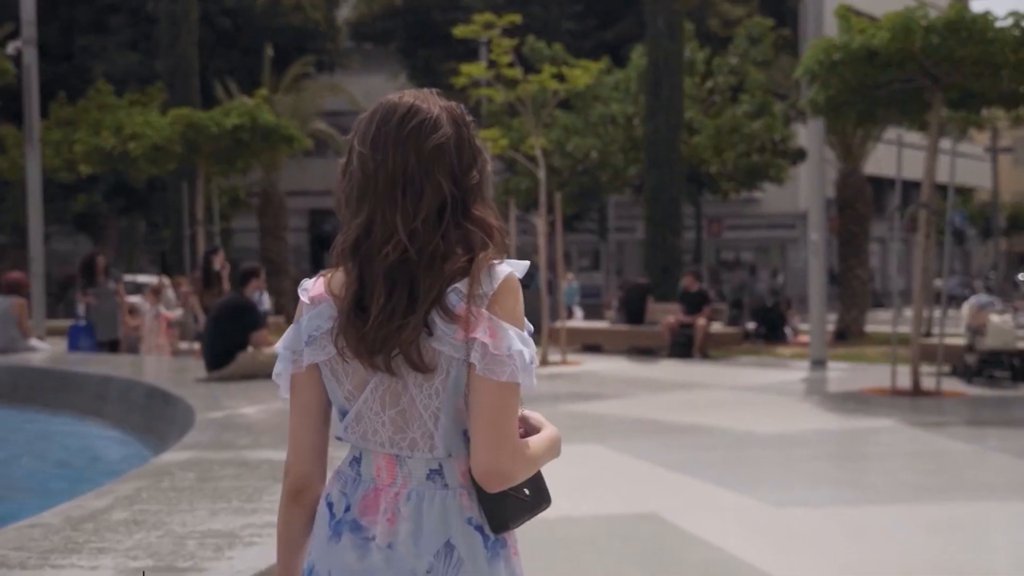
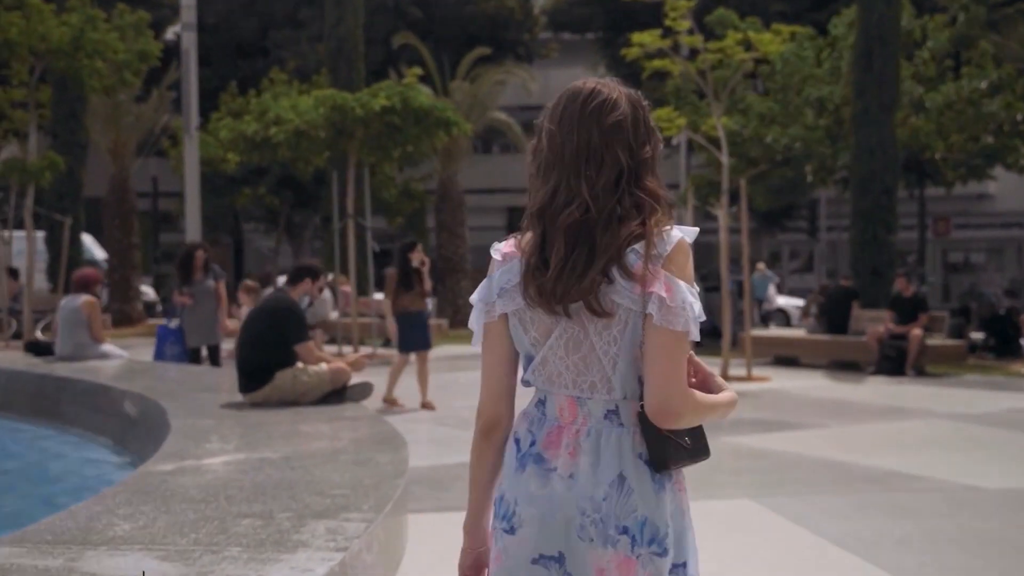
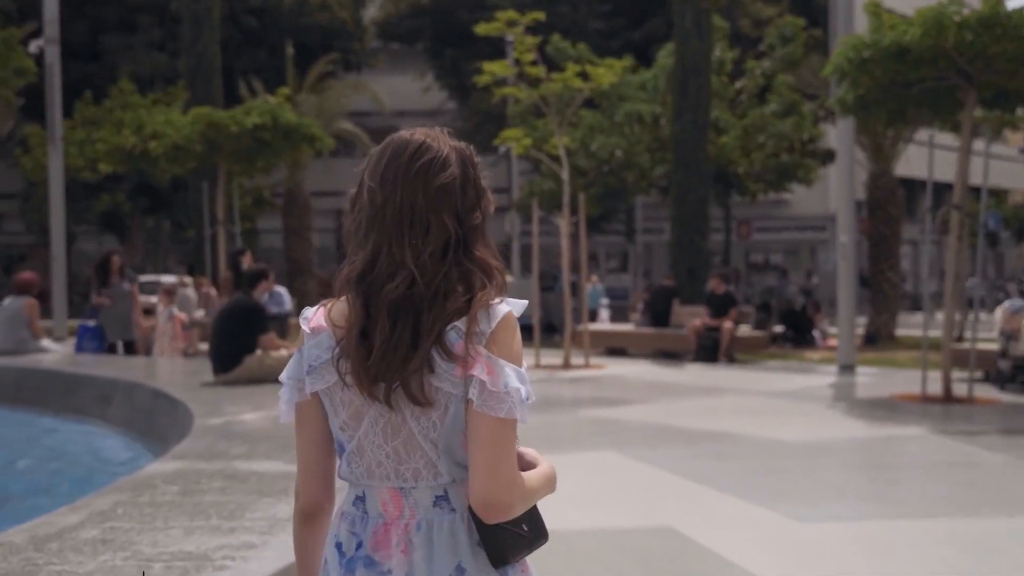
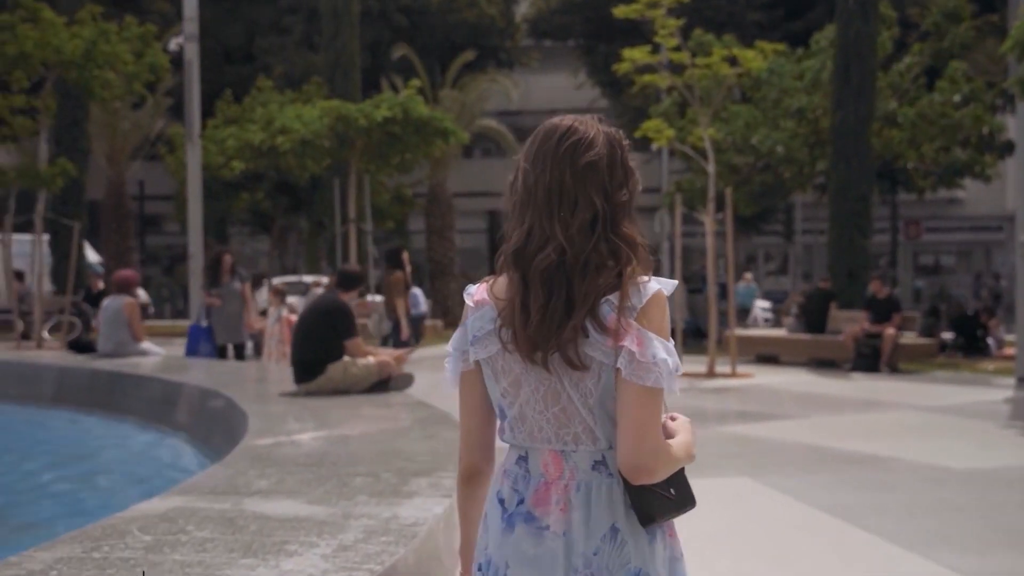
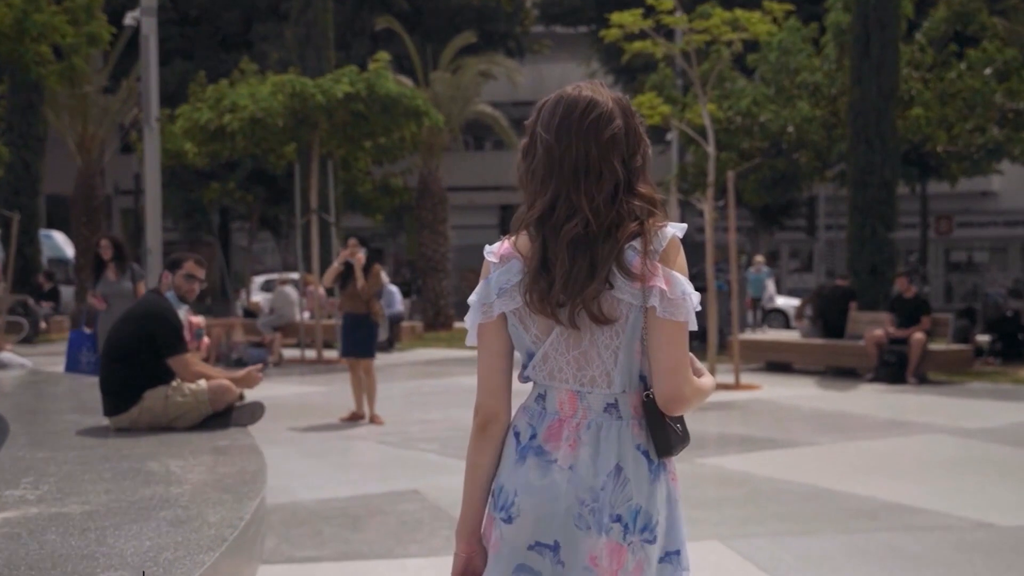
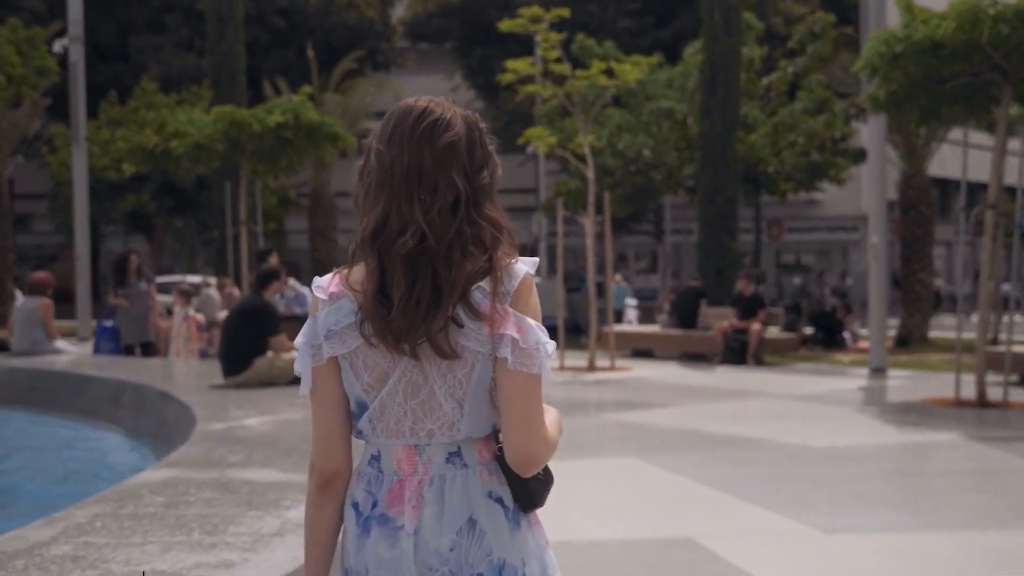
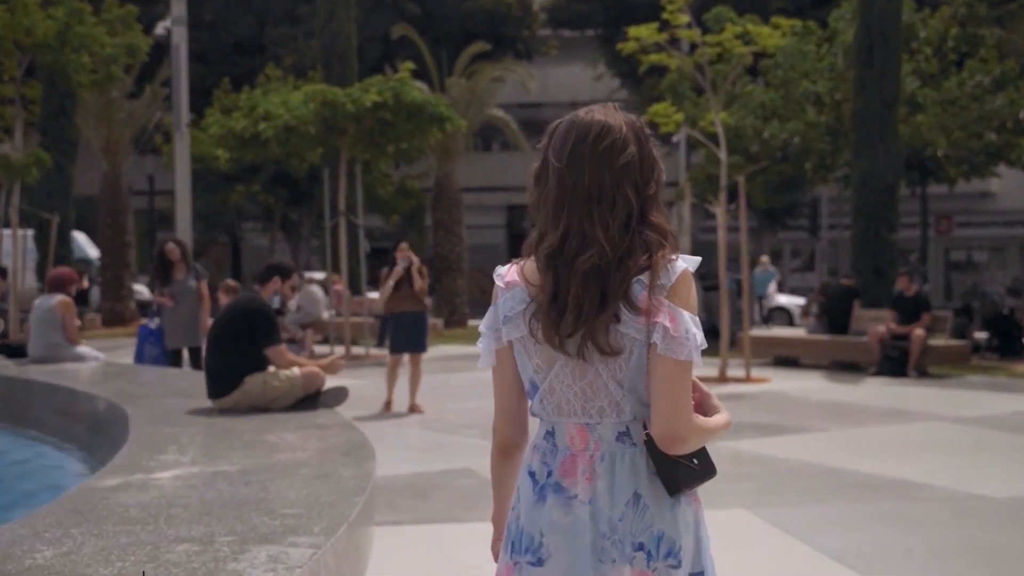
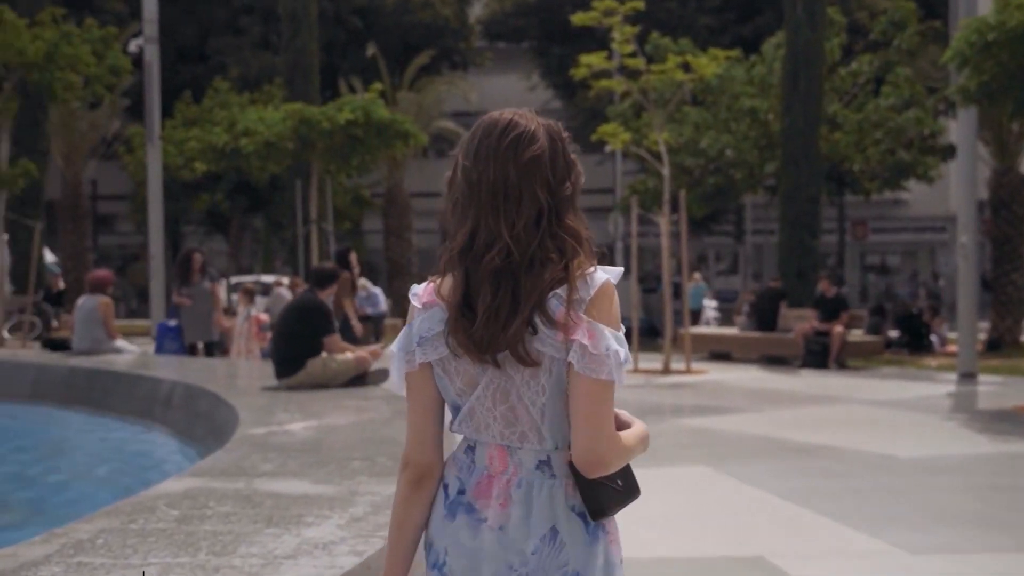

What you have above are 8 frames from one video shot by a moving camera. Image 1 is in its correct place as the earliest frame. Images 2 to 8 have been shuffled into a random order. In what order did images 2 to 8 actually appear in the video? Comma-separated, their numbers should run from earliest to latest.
3, 6, 8, 4, 2, 7, 5
